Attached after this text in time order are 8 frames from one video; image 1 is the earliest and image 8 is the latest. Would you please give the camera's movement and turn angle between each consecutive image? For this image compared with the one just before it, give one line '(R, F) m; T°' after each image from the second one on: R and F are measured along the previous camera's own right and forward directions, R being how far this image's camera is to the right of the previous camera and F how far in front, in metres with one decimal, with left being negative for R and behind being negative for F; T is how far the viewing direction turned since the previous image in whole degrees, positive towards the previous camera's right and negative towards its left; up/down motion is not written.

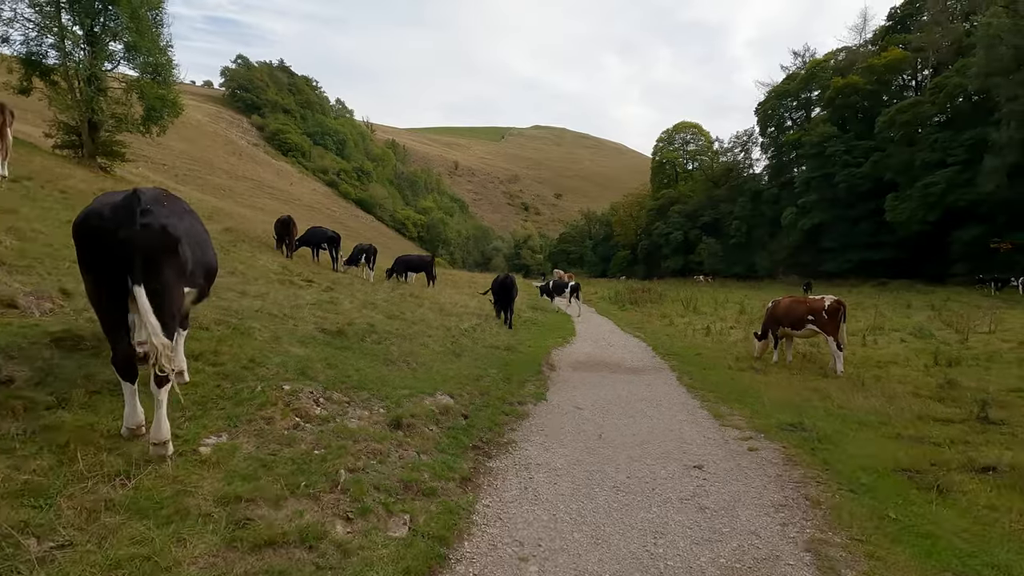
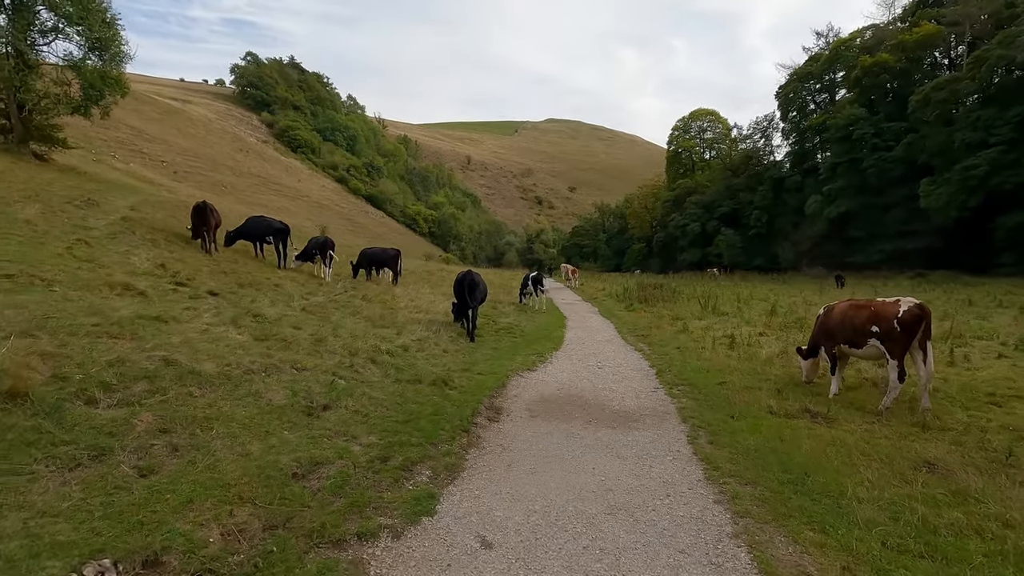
(+1.5, +4.5) m; -2°
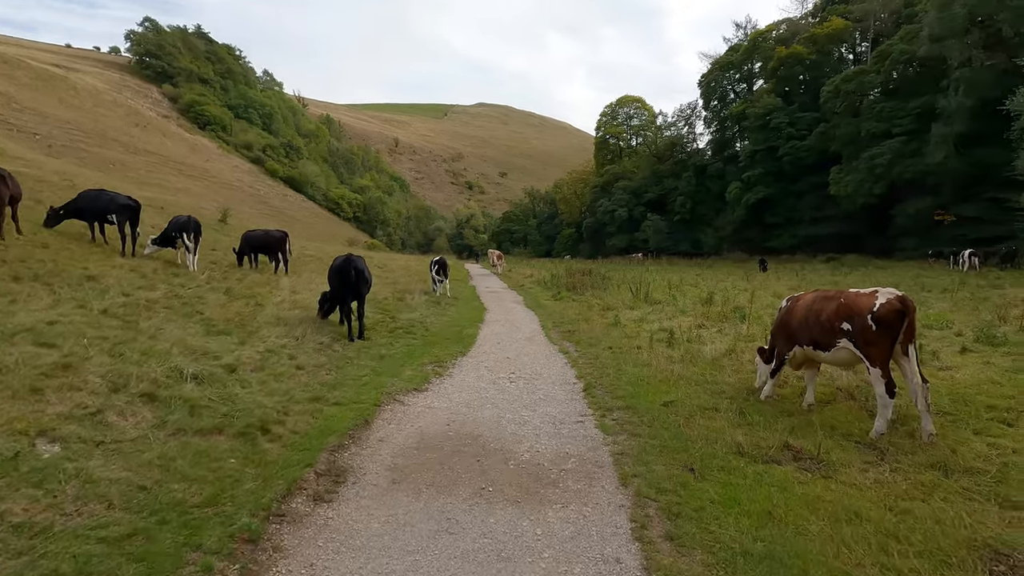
(+0.9, +3.0) m; +7°
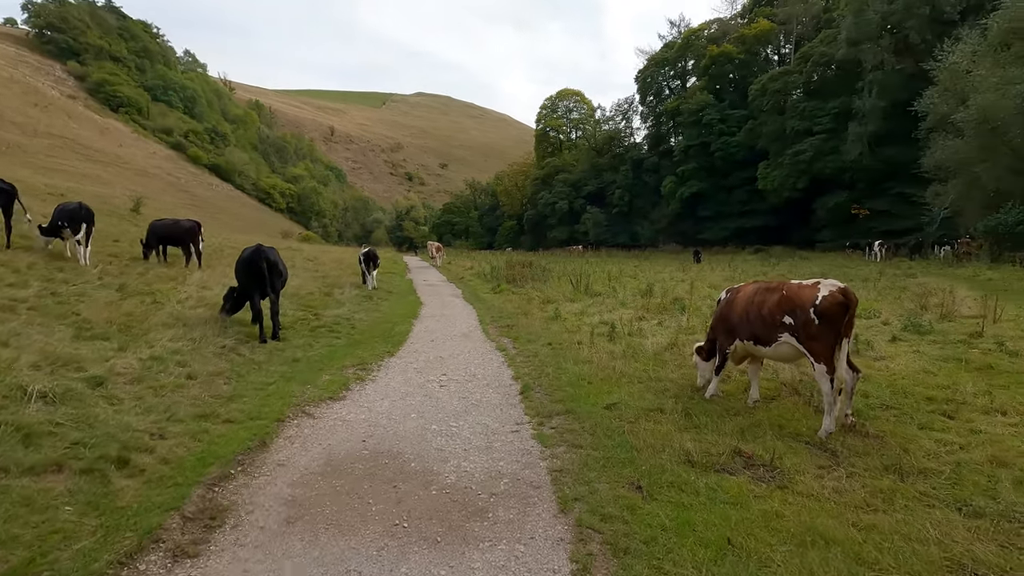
(+0.2, +0.8) m; +6°
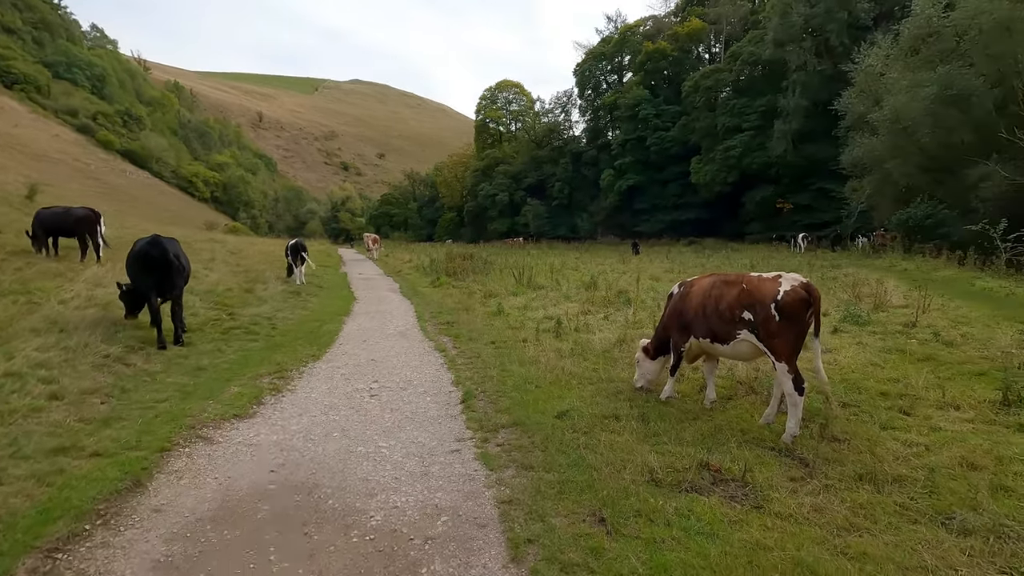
(0.0, +0.9) m; +6°
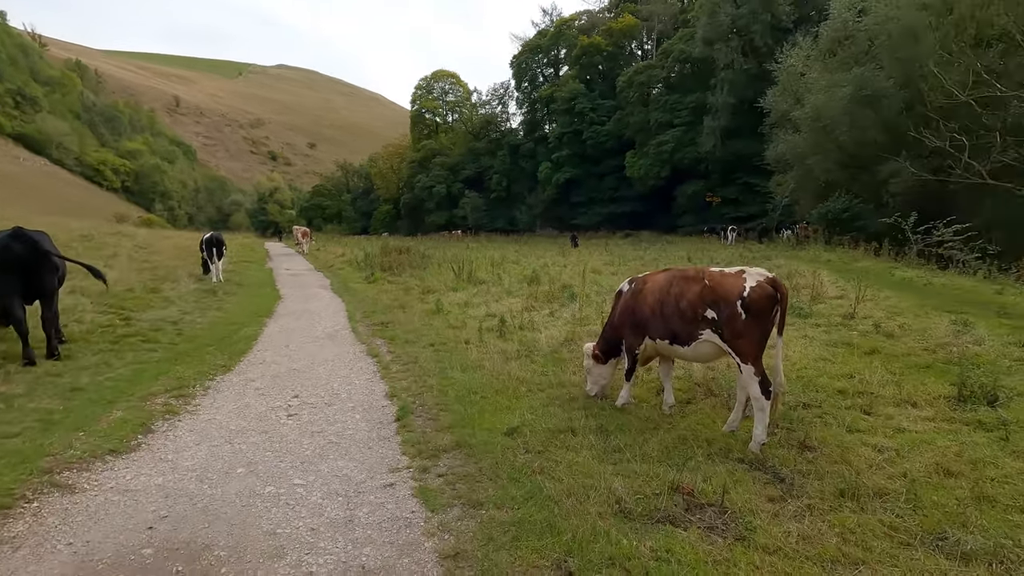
(0.0, +0.8) m; +7°
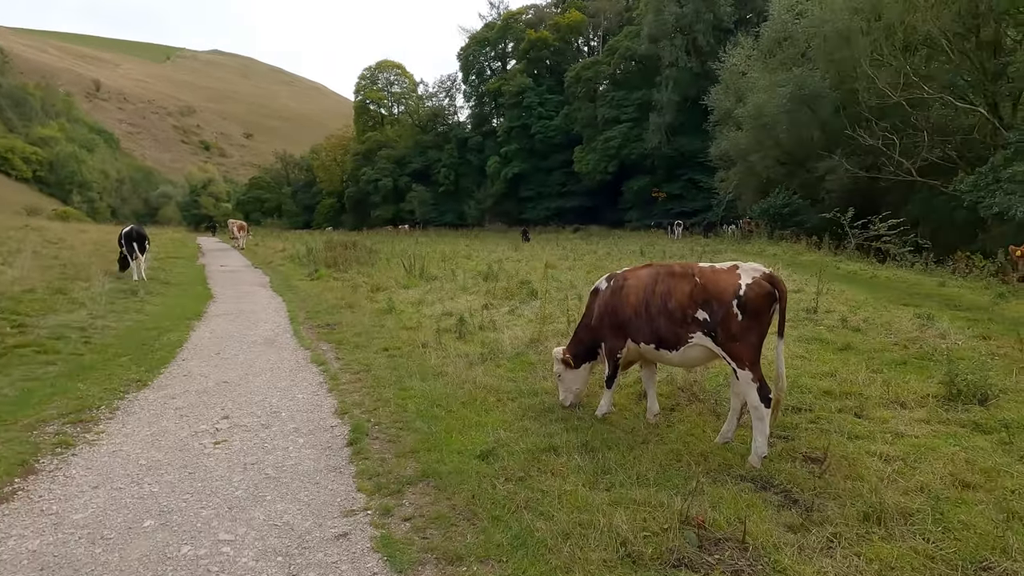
(-0.2, +0.8) m; +6°
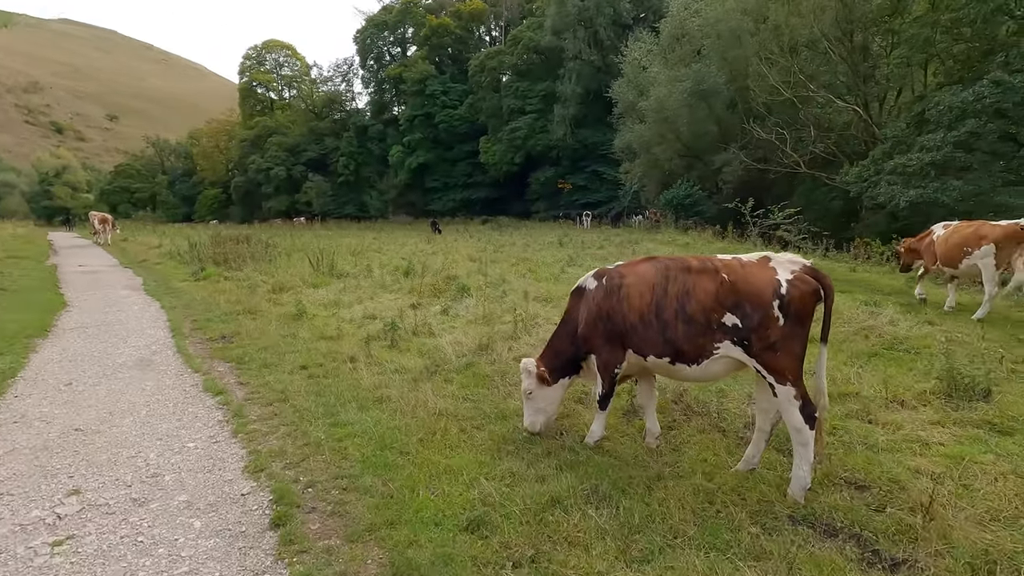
(-0.6, +1.4) m; +10°
